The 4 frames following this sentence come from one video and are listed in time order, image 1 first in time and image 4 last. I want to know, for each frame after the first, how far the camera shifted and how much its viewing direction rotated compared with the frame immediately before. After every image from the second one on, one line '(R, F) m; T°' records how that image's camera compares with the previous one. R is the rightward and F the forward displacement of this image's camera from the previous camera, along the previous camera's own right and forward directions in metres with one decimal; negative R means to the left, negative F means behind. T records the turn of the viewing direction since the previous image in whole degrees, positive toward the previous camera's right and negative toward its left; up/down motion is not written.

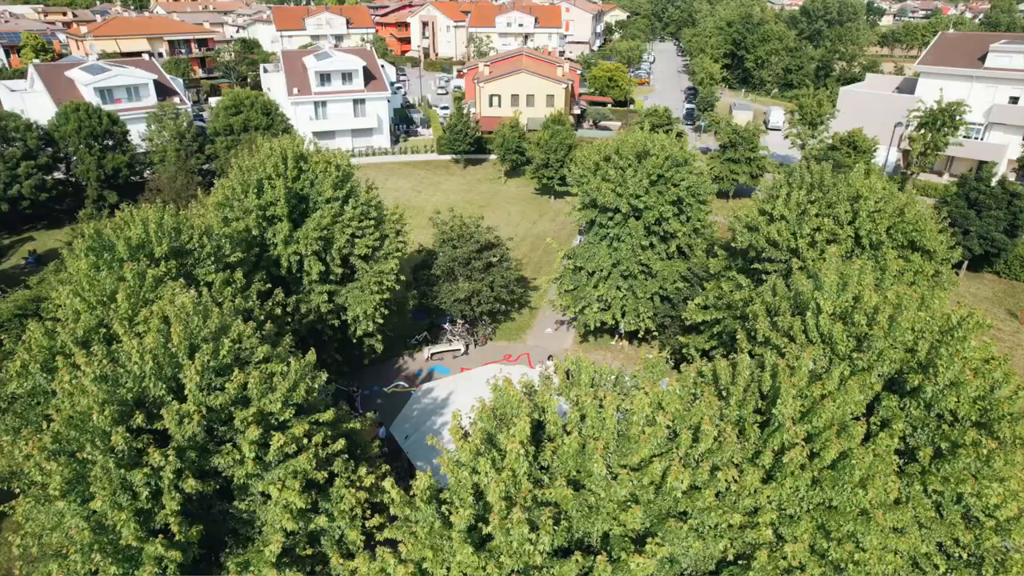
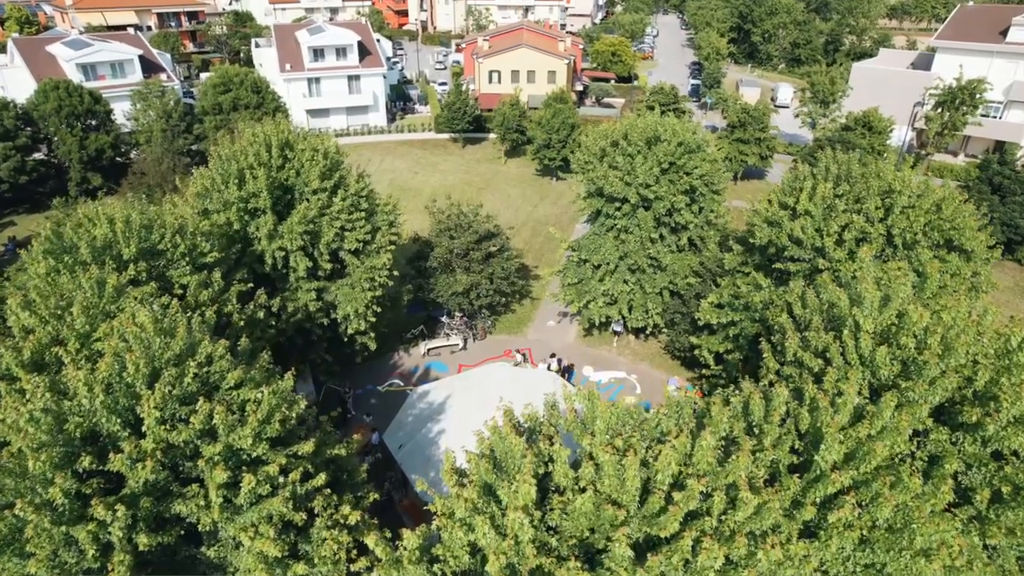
(0.0, +2.1) m; 0°
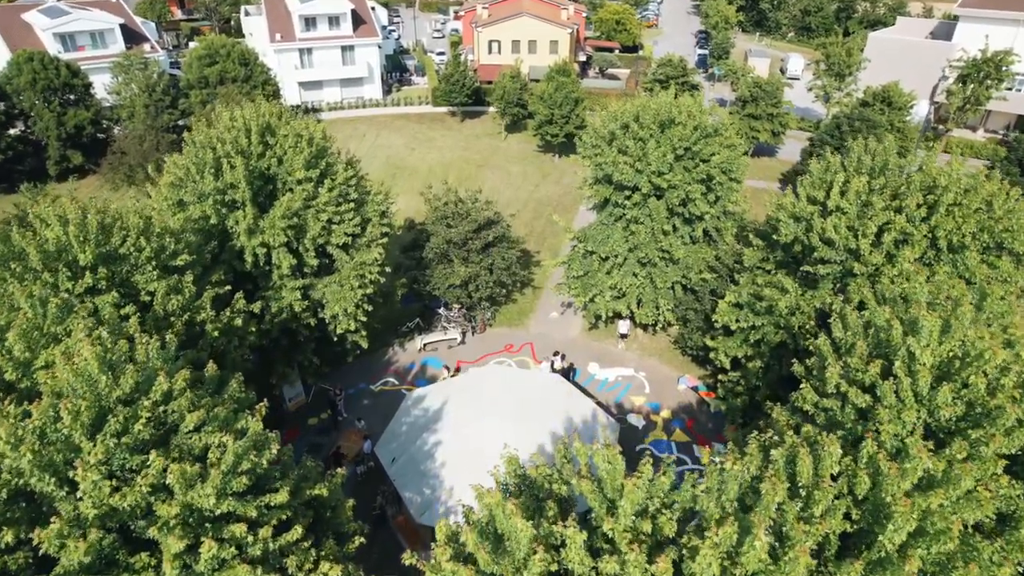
(-0.1, +2.3) m; 0°
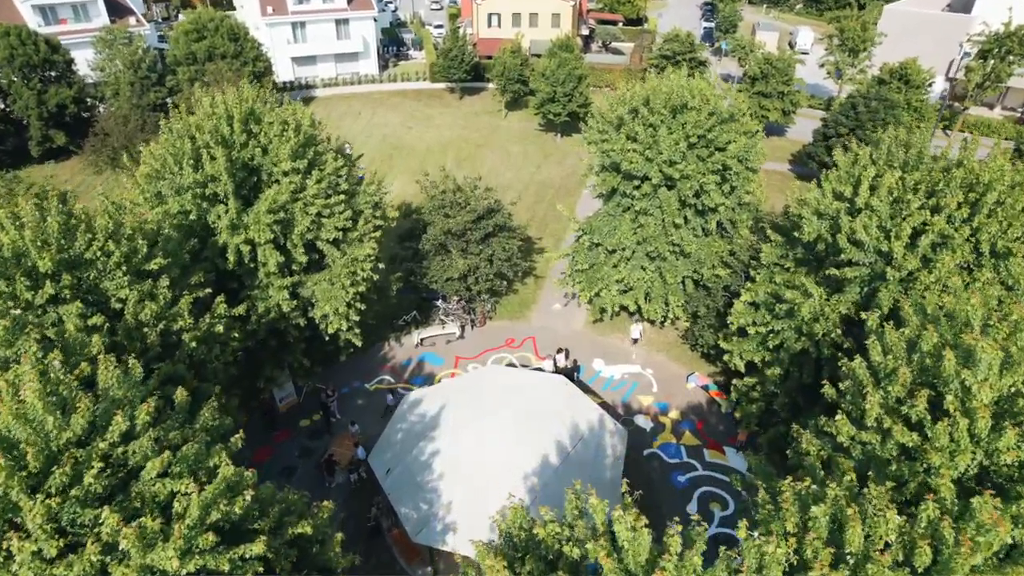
(-0.1, +1.7) m; 0°
